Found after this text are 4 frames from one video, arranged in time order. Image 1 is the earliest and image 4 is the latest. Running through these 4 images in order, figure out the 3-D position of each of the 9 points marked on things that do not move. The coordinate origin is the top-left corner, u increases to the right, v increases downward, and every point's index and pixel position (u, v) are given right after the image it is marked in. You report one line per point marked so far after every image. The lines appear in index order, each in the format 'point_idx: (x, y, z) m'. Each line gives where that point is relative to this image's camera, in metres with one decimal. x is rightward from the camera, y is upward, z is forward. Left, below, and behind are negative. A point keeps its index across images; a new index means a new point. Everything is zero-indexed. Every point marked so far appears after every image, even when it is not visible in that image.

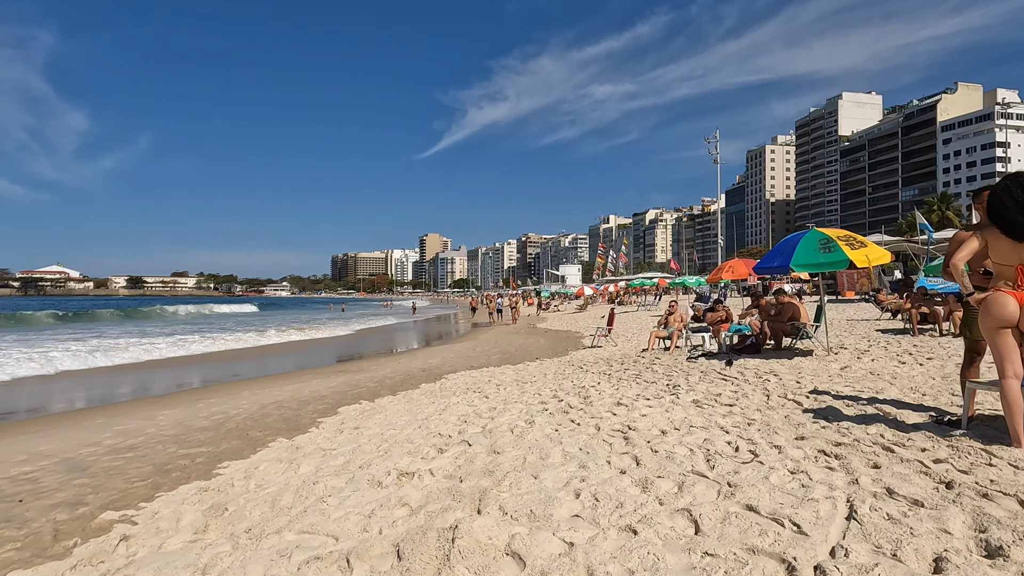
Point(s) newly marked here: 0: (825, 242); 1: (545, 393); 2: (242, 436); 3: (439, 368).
0: (+3.8, +0.6, +8.1) m
1: (+0.3, -1.1, +6.9) m
2: (-2.4, -1.3, +6.0) m
3: (-1.3, -1.5, +12.6) m
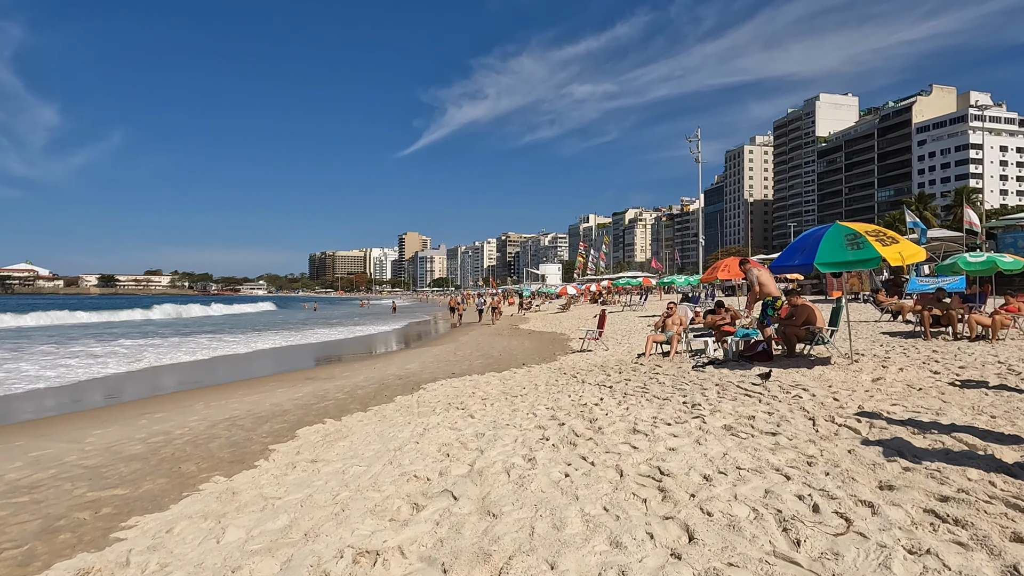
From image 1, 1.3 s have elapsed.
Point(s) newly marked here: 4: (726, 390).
0: (+3.7, +0.5, +7.2) m
1: (+0.2, -1.1, +5.9) m
2: (-2.5, -1.4, +4.9) m
3: (-1.6, -1.5, +11.5) m
4: (+2.0, -1.0, +6.3) m
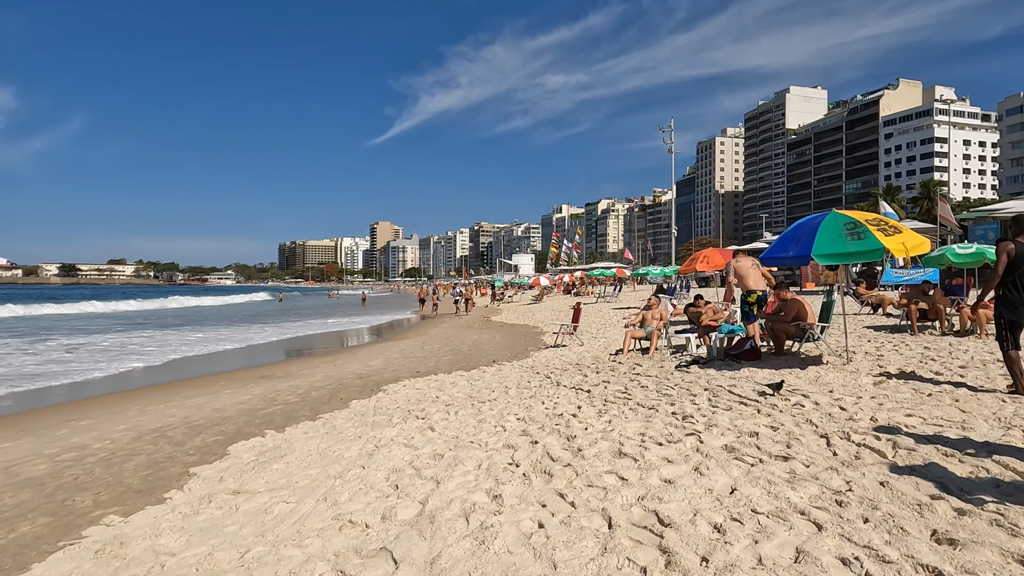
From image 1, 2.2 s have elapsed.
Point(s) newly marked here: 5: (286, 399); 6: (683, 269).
0: (+3.4, +0.6, +6.6) m
1: (0.0, -1.1, +5.2) m
2: (-2.7, -1.3, +4.0) m
3: (-2.1, -1.4, +10.7) m
4: (+1.8, -0.9, +5.6) m
5: (-3.0, -1.5, +8.6) m
6: (+4.0, +0.4, +15.3) m
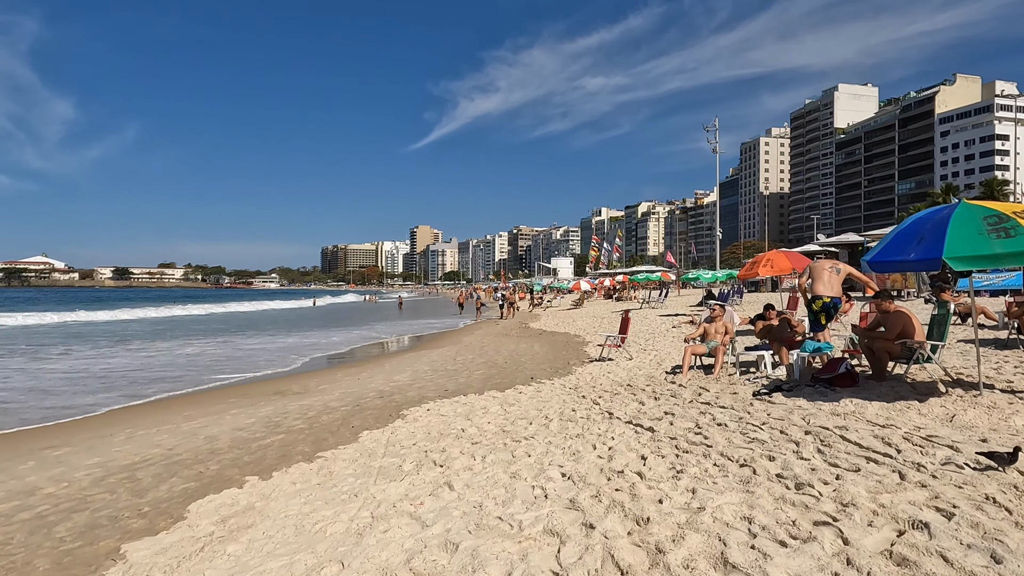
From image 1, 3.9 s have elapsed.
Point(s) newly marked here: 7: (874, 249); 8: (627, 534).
0: (+3.7, +0.5, +5.1) m
1: (+0.2, -1.1, +3.8) m
2: (-2.5, -1.4, +2.9) m
3: (-1.5, -1.5, +9.5) m
4: (+2.0, -1.0, +4.2) m
5: (-2.5, -1.6, +7.5) m
6: (+4.8, +0.3, +13.7) m
7: (+3.3, +0.3, +5.9) m
8: (+0.5, -1.1, +2.9) m
